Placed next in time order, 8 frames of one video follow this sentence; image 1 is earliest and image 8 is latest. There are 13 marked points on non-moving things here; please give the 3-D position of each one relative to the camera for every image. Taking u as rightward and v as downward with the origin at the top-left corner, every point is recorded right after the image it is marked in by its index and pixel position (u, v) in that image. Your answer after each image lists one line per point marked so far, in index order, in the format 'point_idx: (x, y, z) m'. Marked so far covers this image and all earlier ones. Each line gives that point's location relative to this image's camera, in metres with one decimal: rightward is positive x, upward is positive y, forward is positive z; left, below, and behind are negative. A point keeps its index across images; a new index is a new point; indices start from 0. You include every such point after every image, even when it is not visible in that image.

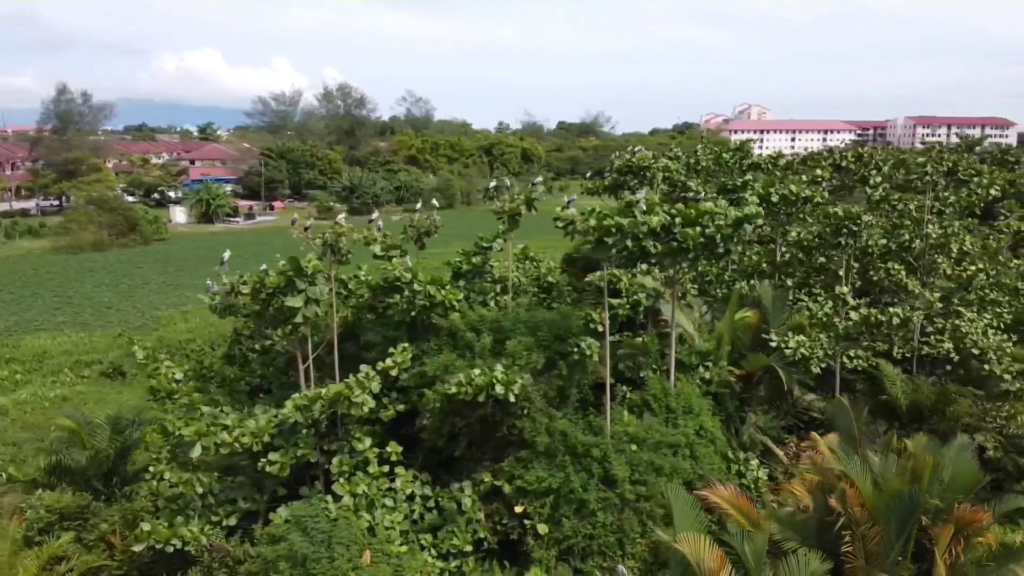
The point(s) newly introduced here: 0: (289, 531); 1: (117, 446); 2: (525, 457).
0: (-1.6, -1.7, +6.0) m
1: (-3.5, -1.4, +7.4) m
2: (+0.1, -1.4, +6.9) m
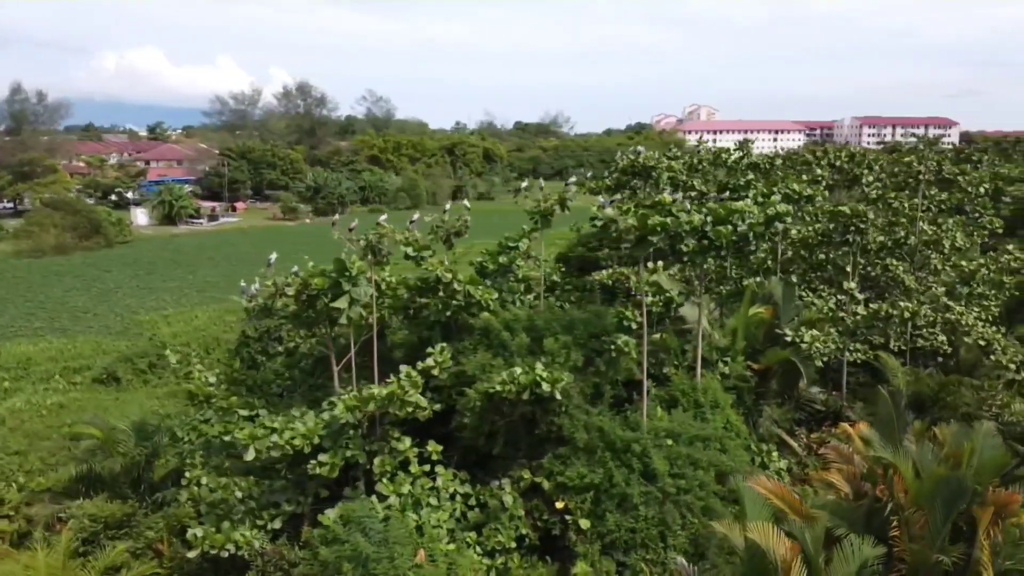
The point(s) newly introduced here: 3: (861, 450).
0: (-1.2, -1.7, +6.0) m
1: (-3.1, -1.4, +7.3) m
2: (+0.4, -1.4, +7.0) m
3: (+2.8, -1.3, +6.7) m
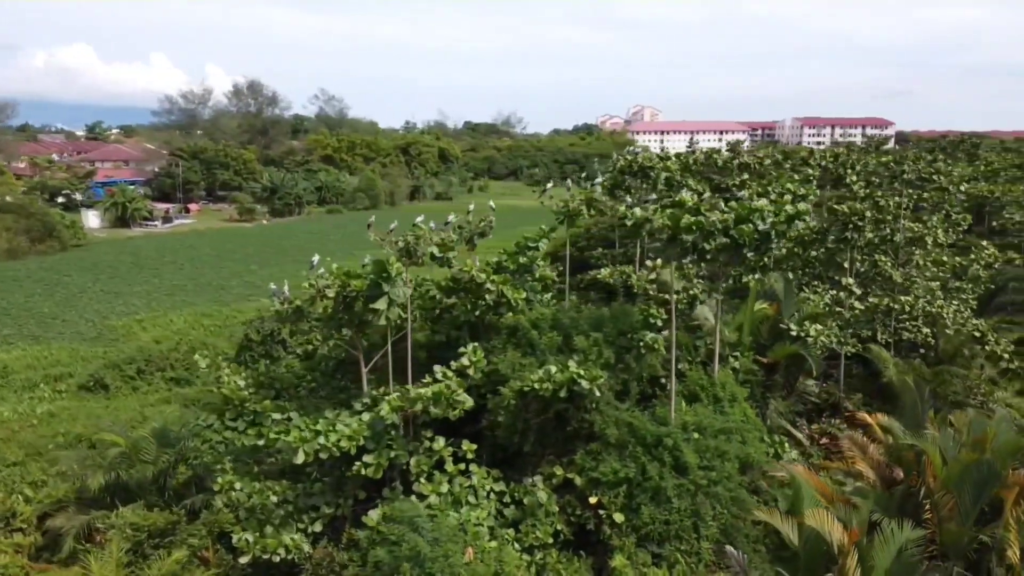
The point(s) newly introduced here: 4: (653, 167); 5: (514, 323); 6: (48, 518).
0: (-0.8, -1.7, +6.0) m
1: (-2.9, -1.5, +7.1) m
2: (+0.7, -1.4, +7.2) m
3: (+3.1, -1.3, +7.0) m
4: (+1.7, +1.5, +10.4) m
5: (0.0, -0.3, +7.4) m
6: (-4.0, -2.0, +7.1) m
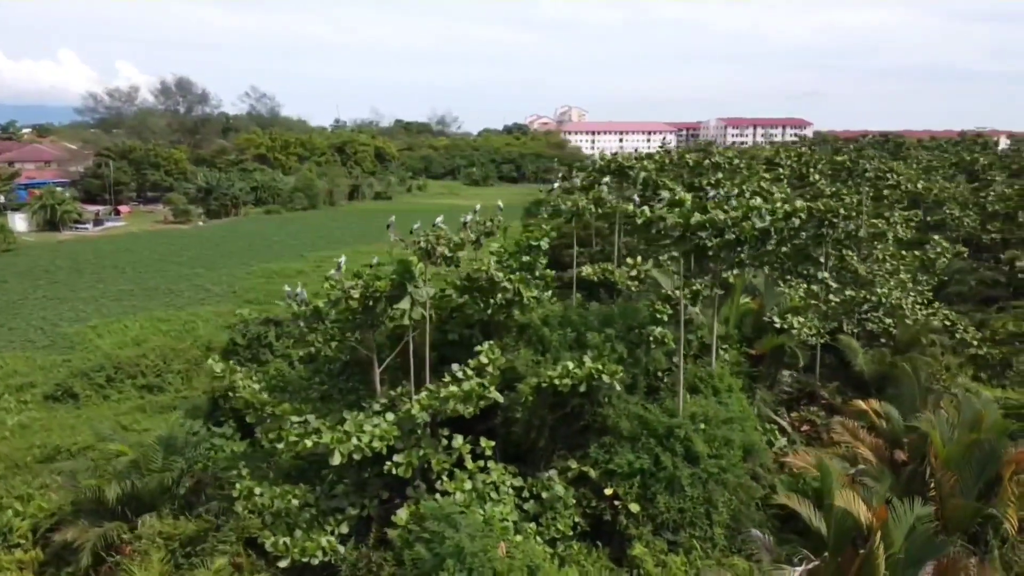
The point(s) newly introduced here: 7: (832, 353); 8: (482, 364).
0: (-0.6, -1.7, +6.0) m
1: (-2.7, -1.5, +7.0) m
2: (+0.9, -1.4, +7.4) m
3: (+3.3, -1.2, +7.4) m
4: (+1.5, +1.5, +10.6) m
5: (+0.1, -0.3, +7.5) m
6: (-3.8, -2.0, +6.9) m
7: (+4.1, -0.8, +10.7) m
8: (-0.2, -0.6, +6.9) m
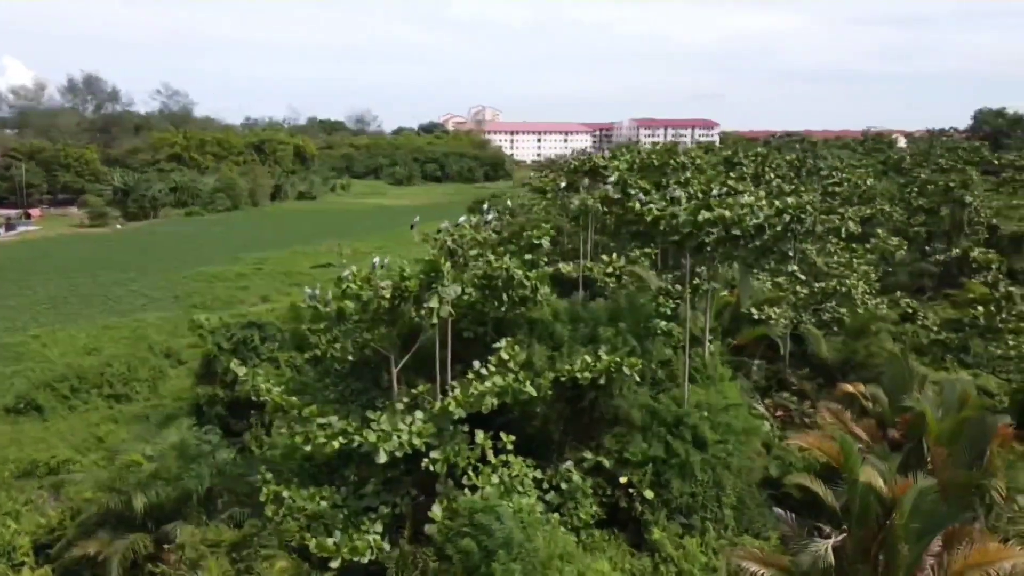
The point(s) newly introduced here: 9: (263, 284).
0: (-0.3, -1.7, +6.1) m
1: (-2.5, -1.5, +6.9) m
2: (+1.0, -1.3, +7.6) m
3: (+3.4, -1.1, +7.9) m
4: (+1.3, +1.6, +11.0) m
5: (+0.3, -0.3, +7.7) m
6: (-3.5, -2.1, +6.6) m
7: (+3.8, -0.7, +11.3) m
8: (-0.1, -0.6, +7.1) m
9: (-5.6, +0.1, +18.9) m
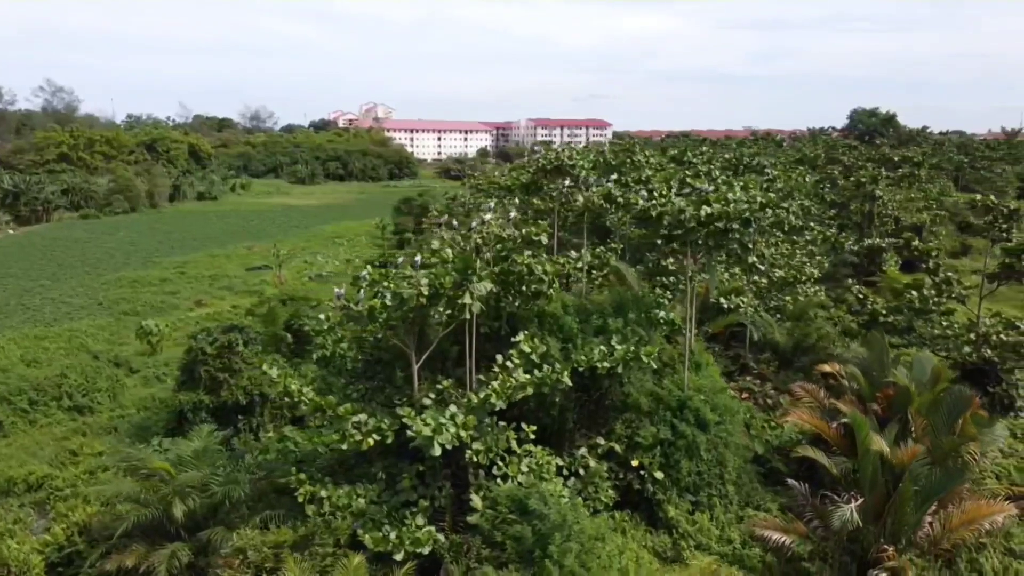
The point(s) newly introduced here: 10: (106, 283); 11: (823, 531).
0: (+0.1, -1.7, +6.4) m
1: (-2.2, -1.5, +6.8) m
2: (+1.1, -1.3, +8.0) m
3: (+3.5, -1.0, +8.6) m
4: (+0.9, +1.7, +11.3) m
5: (+0.4, -0.2, +8.0) m
6: (-3.2, -2.1, +6.4) m
7: (+3.4, -0.6, +12.0) m
8: (+0.1, -0.6, +7.3) m
9: (-7.0, 0.0, +18.3) m
10: (-9.1, +0.1, +18.9) m
11: (+2.6, -2.0, +7.0) m
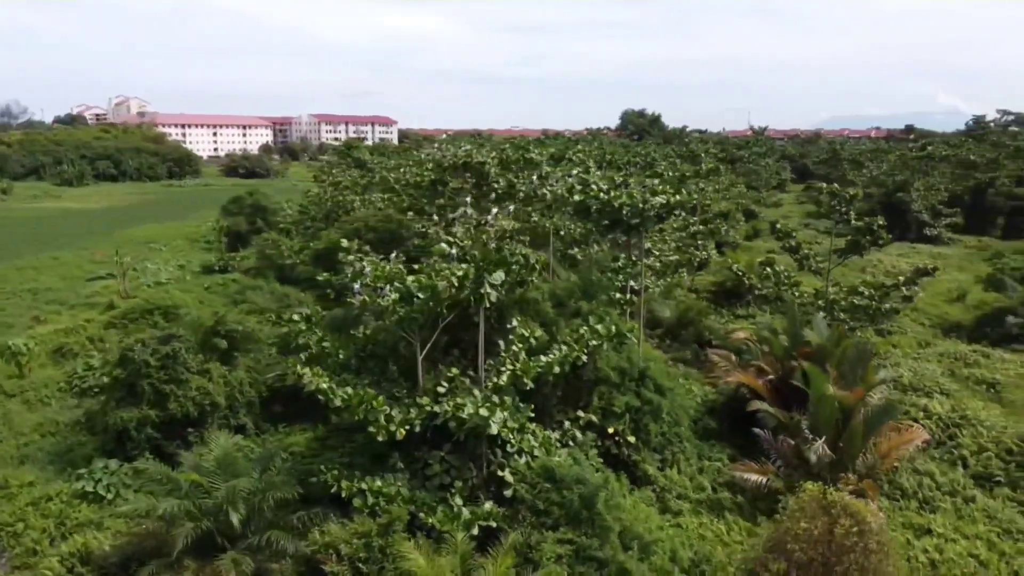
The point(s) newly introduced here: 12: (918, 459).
0: (+0.4, -1.6, +7.0) m
1: (-1.9, -1.5, +6.7) m
2: (+1.0, -1.1, +8.8) m
3: (+3.0, -0.7, +10.0) m
4: (-0.4, +1.8, +11.9) m
5: (+0.2, -0.1, +8.5) m
6: (-2.7, -2.2, +6.1) m
7: (+2.0, -0.3, +13.3) m
8: (+0.2, -0.5, +7.9) m
9: (-9.7, -0.3, +16.5) m
10: (-12.0, -0.3, +16.5) m
11: (+2.7, -1.8, +8.3) m
12: (+4.3, -1.8, +8.8) m
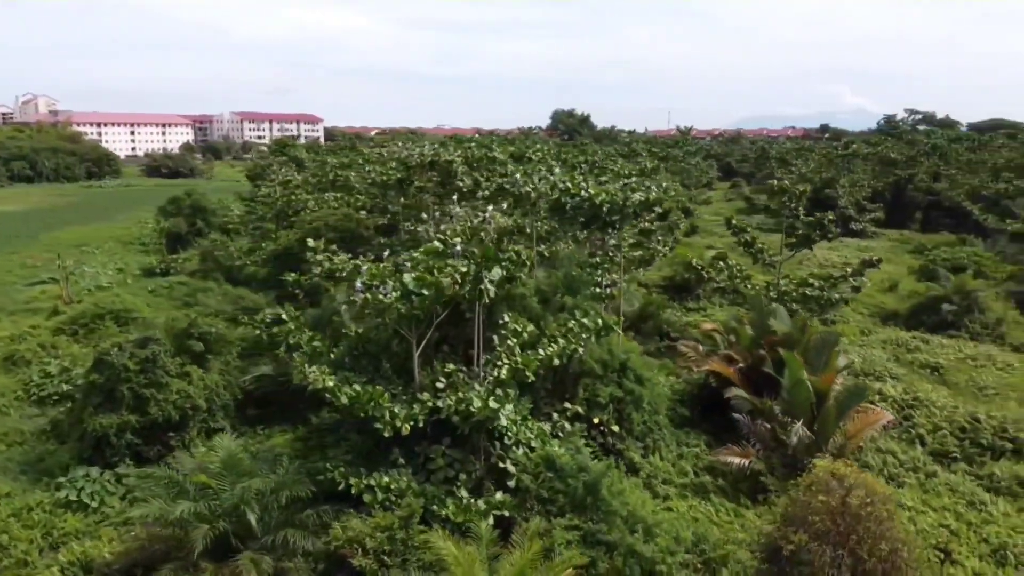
0: (+0.5, -1.5, +7.2) m
1: (-1.9, -1.5, +6.7) m
2: (+0.8, -1.0, +9.1) m
3: (+2.7, -0.6, +10.5) m
4: (-0.8, +1.8, +12.0) m
5: (0.0, -0.1, +8.7) m
6: (-2.6, -2.2, +6.0) m
7: (+1.5, -0.2, +13.6) m
8: (+0.1, -0.4, +8.1) m
9: (-10.6, -0.4, +15.7) m
10: (-12.8, -0.5, +15.5) m
11: (+2.6, -1.7, +8.7) m
12: (+4.1, -1.7, +9.4) m
